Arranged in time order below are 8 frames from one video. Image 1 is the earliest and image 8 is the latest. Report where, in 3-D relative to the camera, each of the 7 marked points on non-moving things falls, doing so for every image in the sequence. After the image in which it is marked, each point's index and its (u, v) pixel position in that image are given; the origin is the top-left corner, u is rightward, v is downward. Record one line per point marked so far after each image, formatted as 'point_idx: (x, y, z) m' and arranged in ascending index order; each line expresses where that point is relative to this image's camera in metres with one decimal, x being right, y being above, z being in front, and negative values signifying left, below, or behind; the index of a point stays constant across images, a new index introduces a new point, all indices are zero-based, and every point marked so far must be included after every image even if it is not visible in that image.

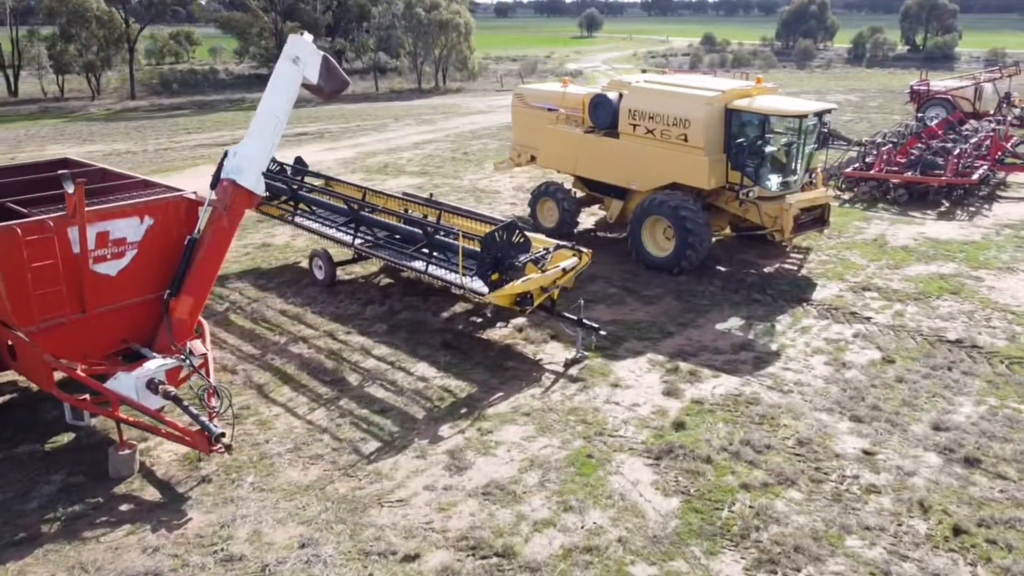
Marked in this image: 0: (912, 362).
0: (+3.9, -0.7, +7.9) m
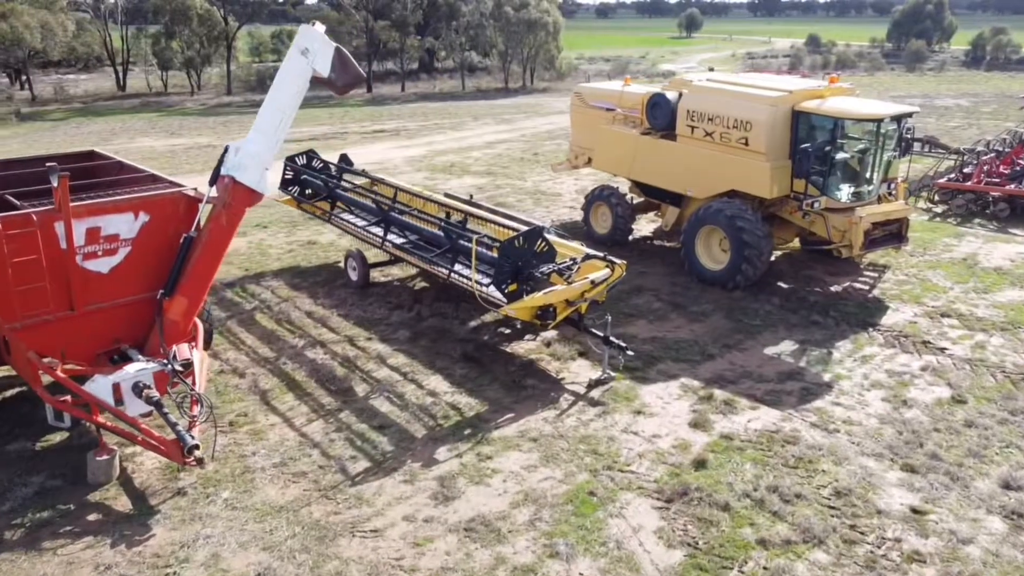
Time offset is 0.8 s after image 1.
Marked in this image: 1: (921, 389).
0: (+4.0, -1.0, +6.8) m
1: (+3.6, -0.9, +7.1) m
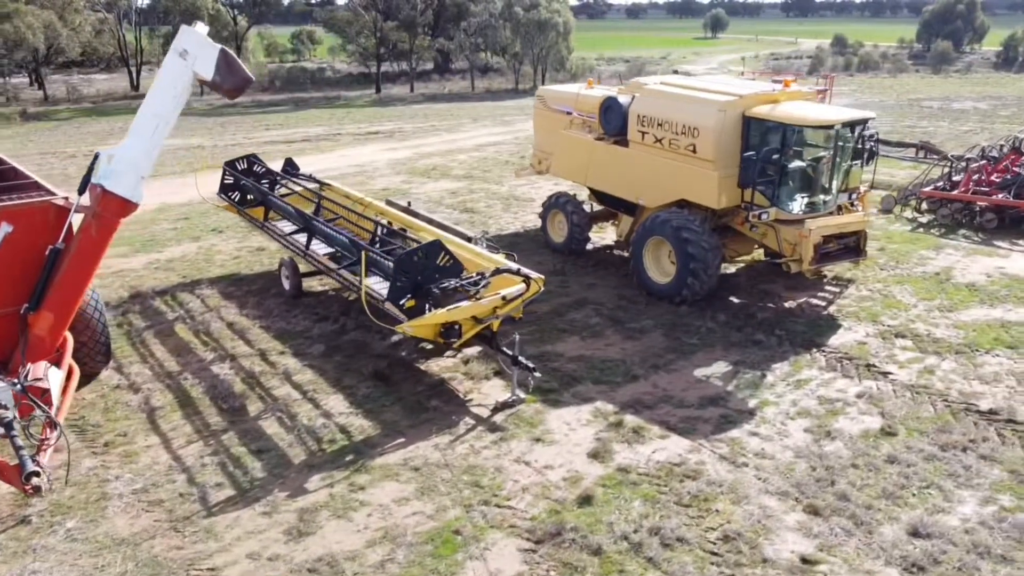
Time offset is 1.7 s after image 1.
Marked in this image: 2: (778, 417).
0: (+3.2, -1.2, +6.3) m
1: (+2.8, -1.1, +6.6) m
2: (+2.2, -1.1, +6.7) m
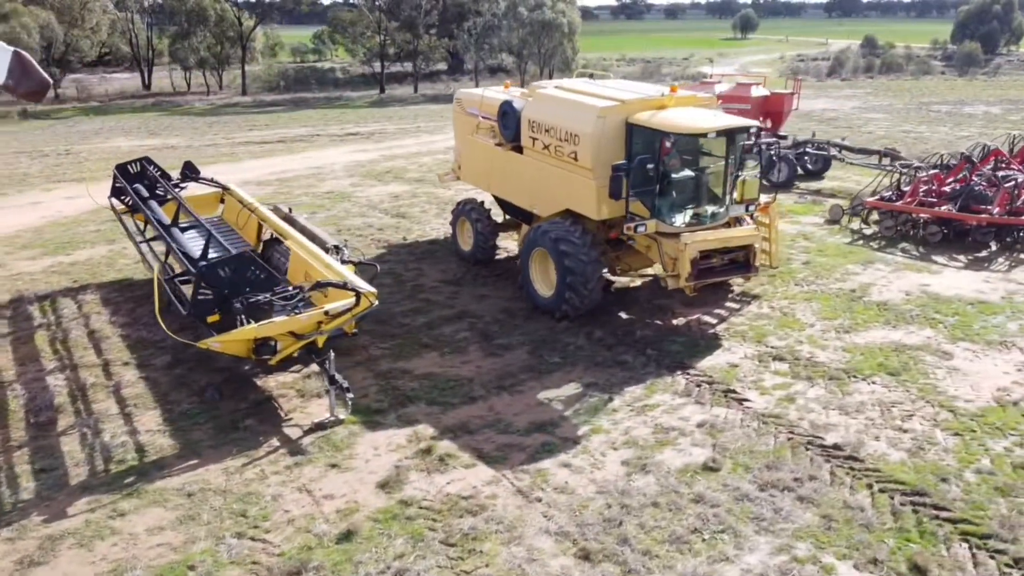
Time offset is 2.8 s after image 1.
0: (+1.6, -1.3, +5.8) m
1: (+1.3, -1.2, +6.1) m
2: (+0.7, -1.2, +6.2) m
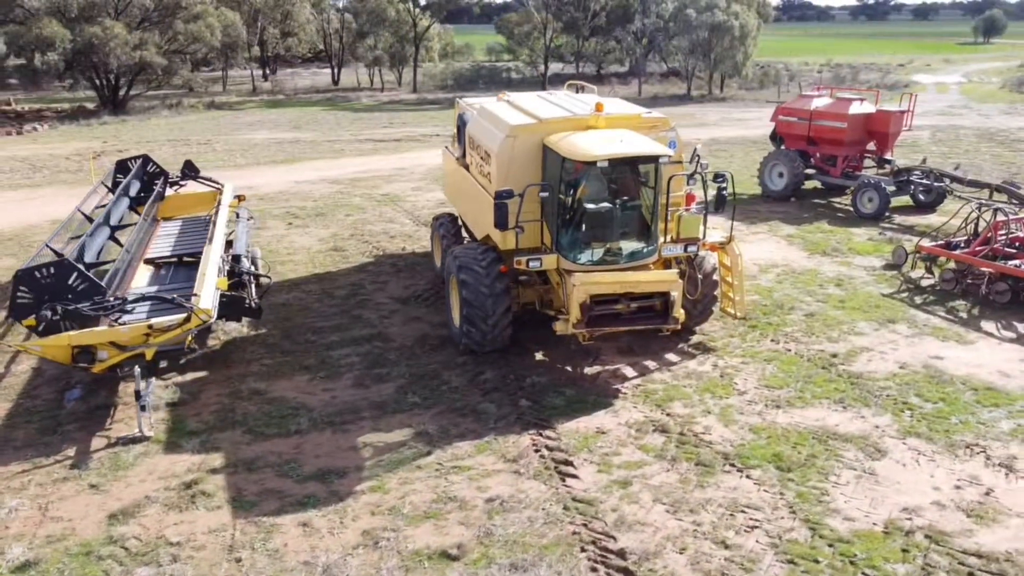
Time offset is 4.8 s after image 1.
0: (-0.2, -1.7, +4.9) m
1: (-0.5, -1.6, +5.4) m
2: (-1.0, -1.5, +5.6) m
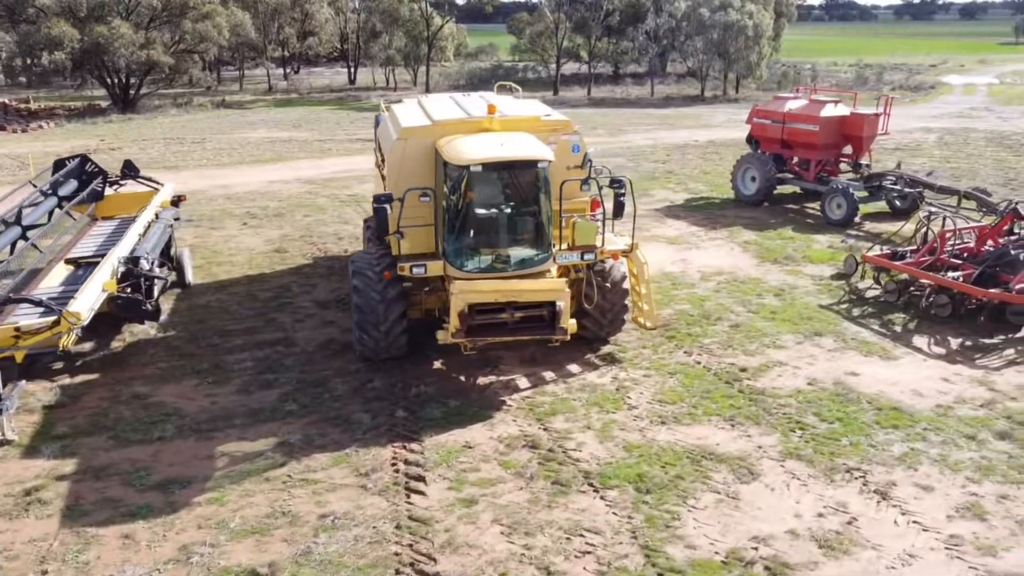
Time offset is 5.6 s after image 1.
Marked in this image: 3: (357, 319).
0: (-1.4, -1.8, +4.8) m
1: (-1.6, -1.6, +5.2) m
2: (-2.1, -1.6, +5.4) m
3: (-1.5, -0.3, +7.6) m
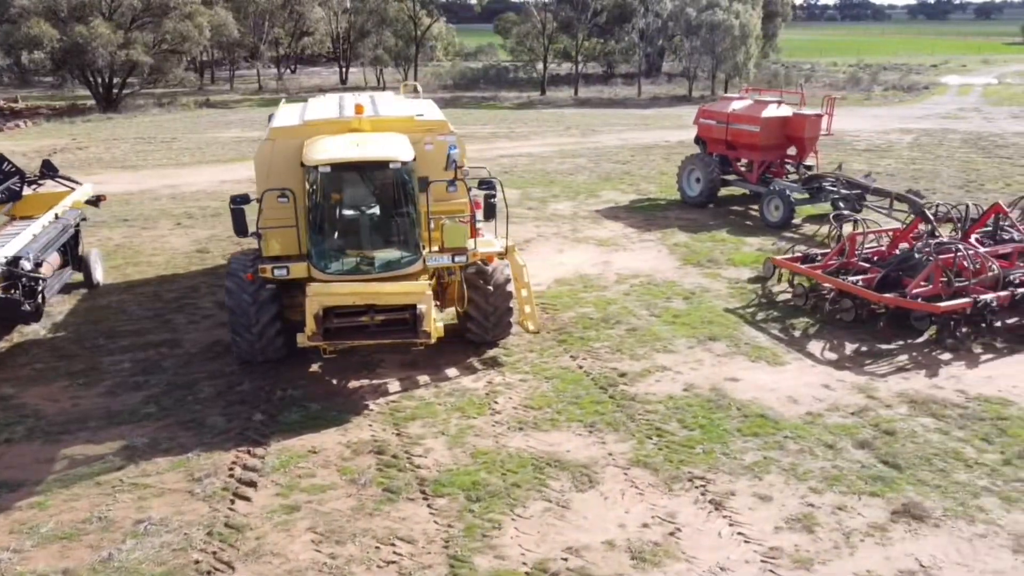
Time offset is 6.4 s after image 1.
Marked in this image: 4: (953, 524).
0: (-2.6, -1.8, +4.7) m
1: (-2.8, -1.7, +5.1) m
2: (-3.3, -1.6, +5.4) m
3: (-2.6, -0.3, +7.6) m
4: (+2.9, -1.6, +5.3) m
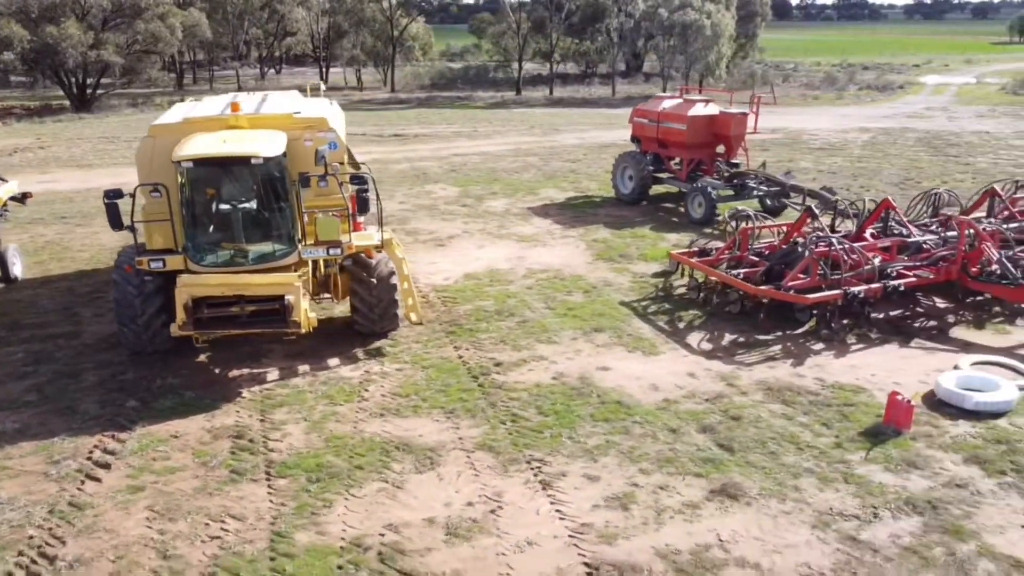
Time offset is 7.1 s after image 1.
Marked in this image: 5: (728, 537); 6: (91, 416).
0: (-3.7, -1.7, +4.9) m
1: (-4.0, -1.6, +5.4) m
2: (-4.5, -1.5, +5.6) m
3: (-3.8, -0.2, +7.8) m
4: (+1.7, -1.5, +5.6) m
5: (+1.4, -1.6, +5.2) m
6: (-3.5, -1.1, +6.8) m
